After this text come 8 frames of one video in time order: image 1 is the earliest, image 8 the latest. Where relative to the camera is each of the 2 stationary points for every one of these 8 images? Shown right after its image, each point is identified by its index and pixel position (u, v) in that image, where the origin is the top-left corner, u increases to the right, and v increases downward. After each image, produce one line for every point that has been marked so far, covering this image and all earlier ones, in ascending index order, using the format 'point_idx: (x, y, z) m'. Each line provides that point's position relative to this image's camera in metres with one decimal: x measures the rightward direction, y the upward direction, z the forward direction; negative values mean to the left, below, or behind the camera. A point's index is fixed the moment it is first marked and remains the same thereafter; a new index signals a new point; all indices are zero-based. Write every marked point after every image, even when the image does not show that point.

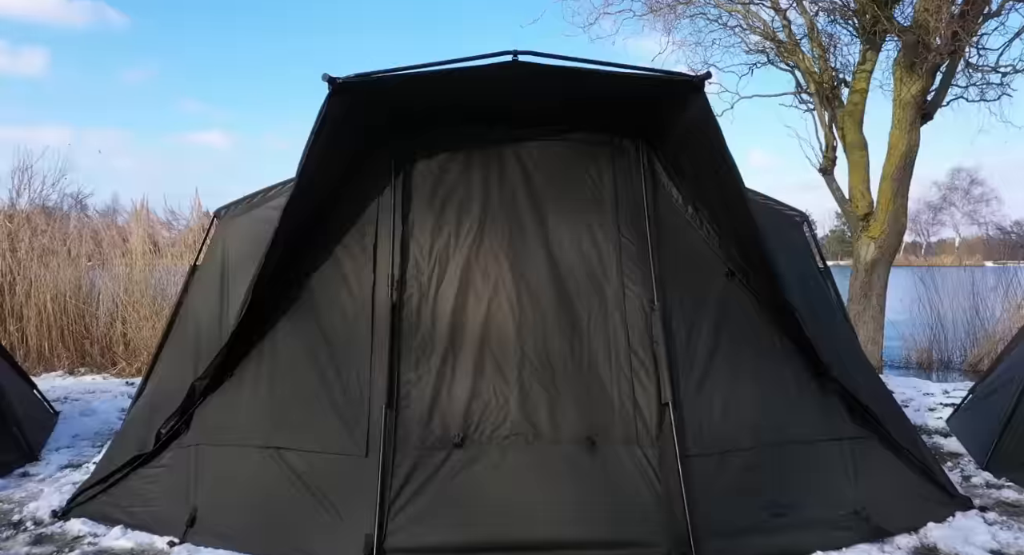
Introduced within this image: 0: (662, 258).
0: (+0.6, +0.1, +2.8) m
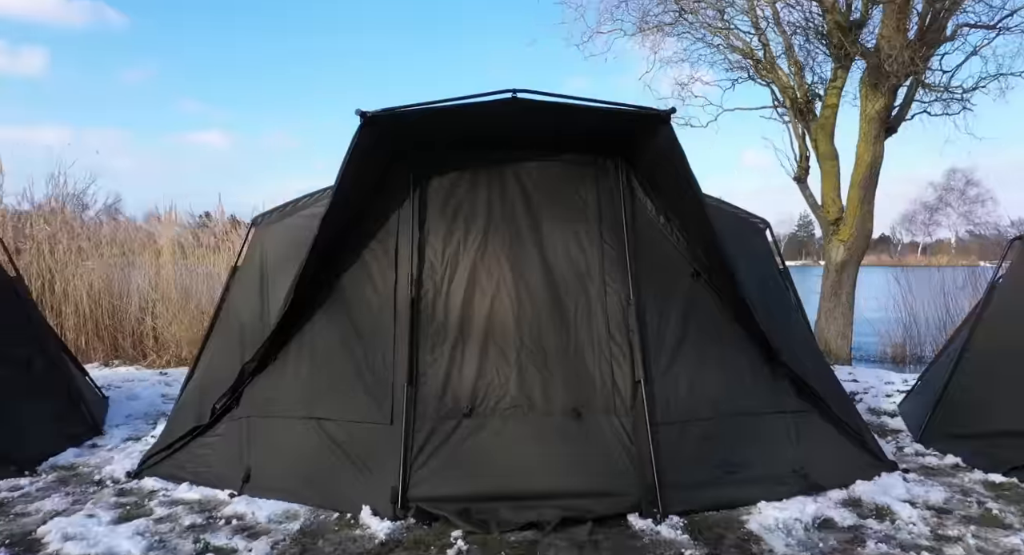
0: (+0.6, +0.1, +3.4) m
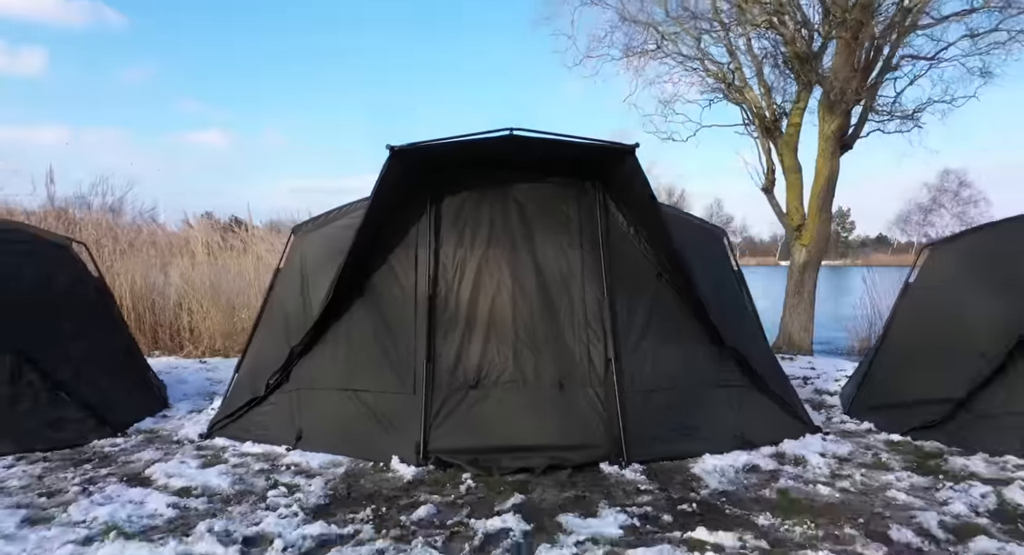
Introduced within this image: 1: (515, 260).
0: (+0.6, +0.1, +4.2) m
1: (0.0, +0.1, +4.2) m
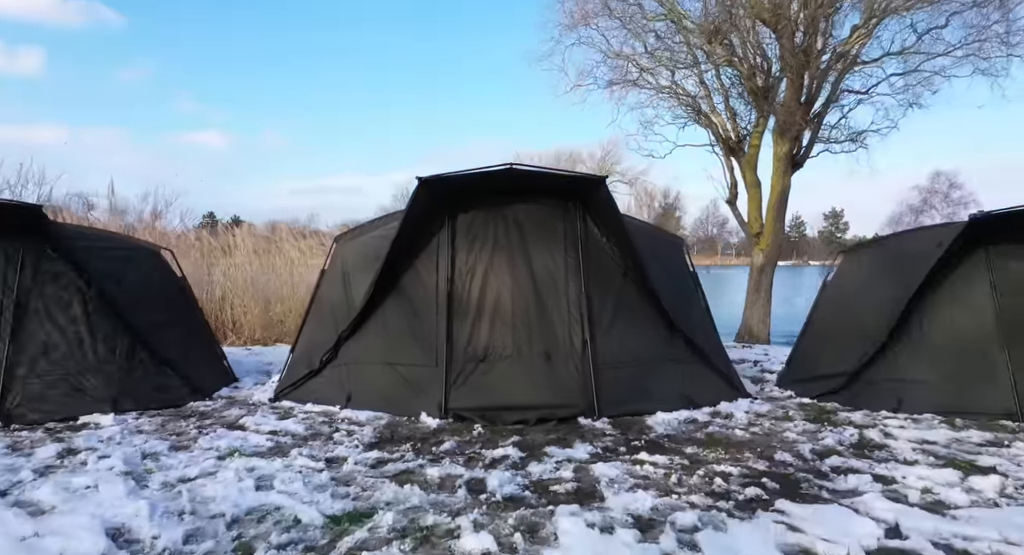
0: (+0.6, +0.1, +5.5) m
1: (0.0, +0.1, +5.5) m
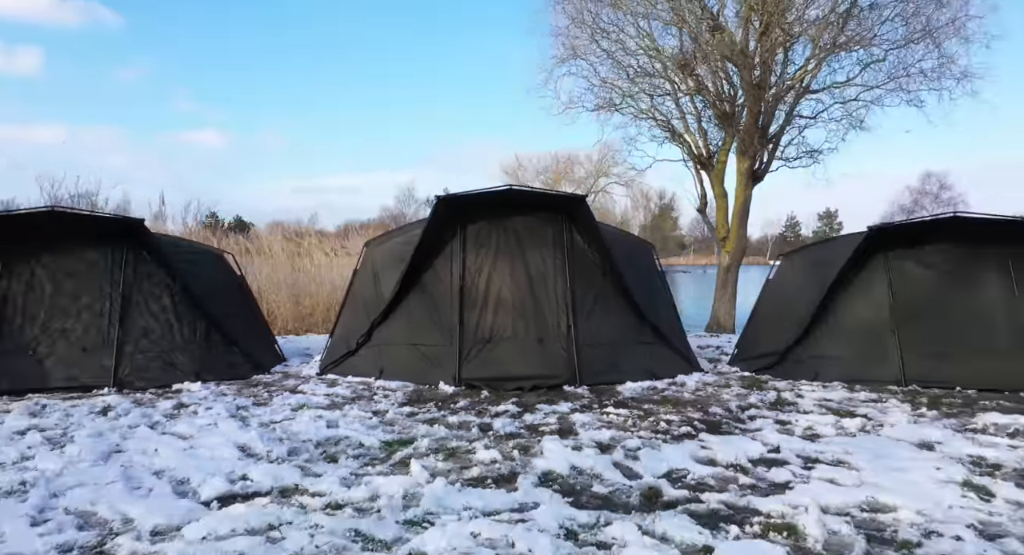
0: (+0.6, +0.1, +6.8) m
1: (0.0, +0.1, +6.8) m
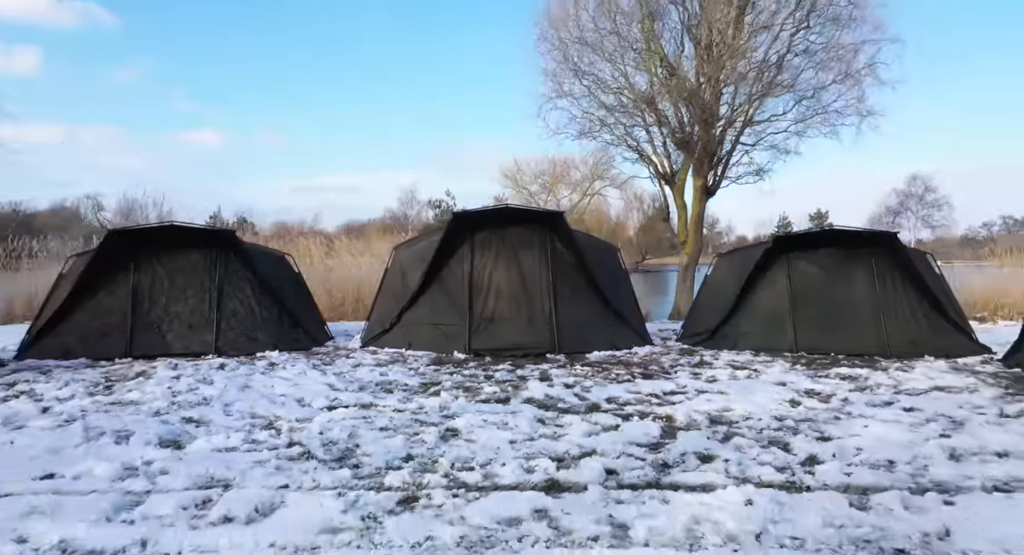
0: (+0.5, +0.2, +9.0) m
1: (0.0, +0.2, +9.0) m
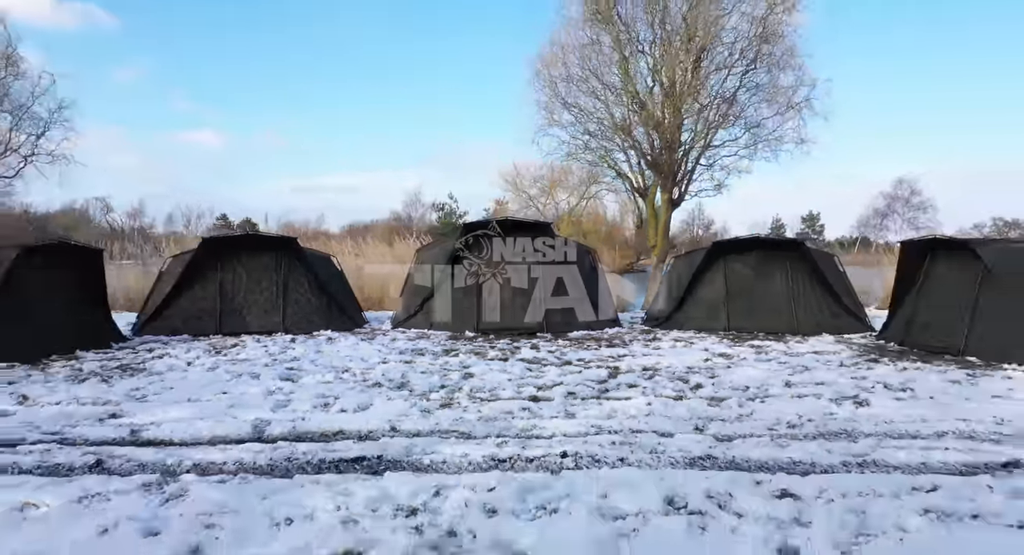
0: (+0.5, +0.2, +11.5) m
1: (-0.1, +0.2, +11.4) m
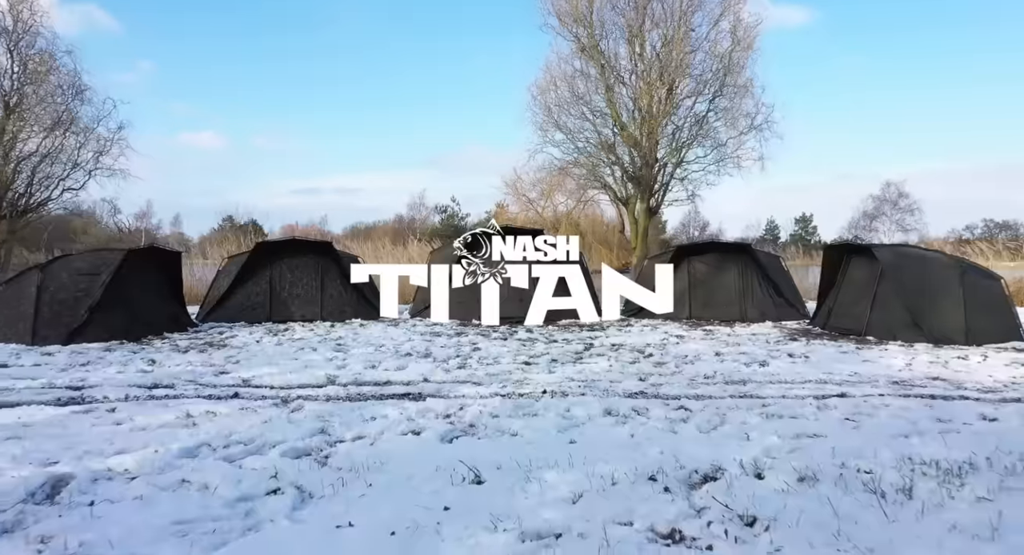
0: (+0.5, +0.3, +13.6) m
1: (-0.1, +0.3, +13.6) m
